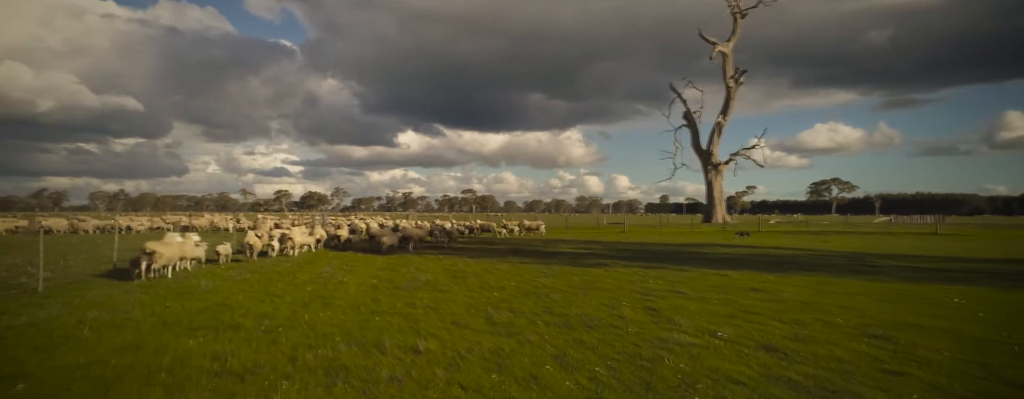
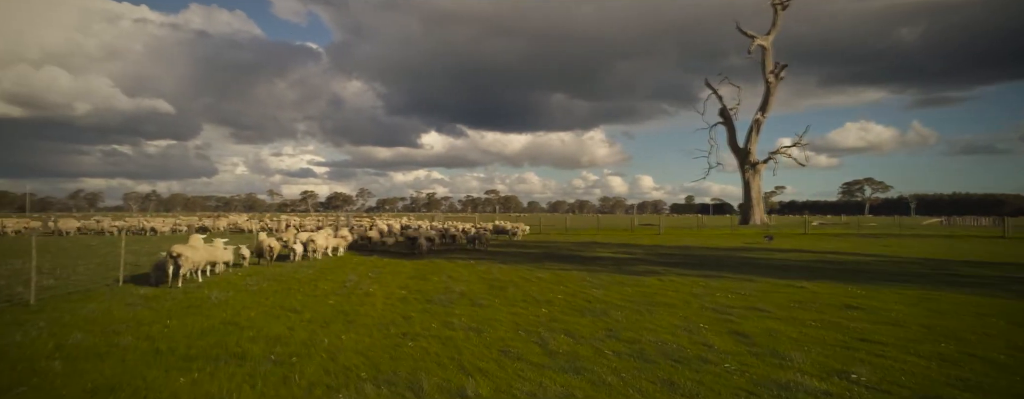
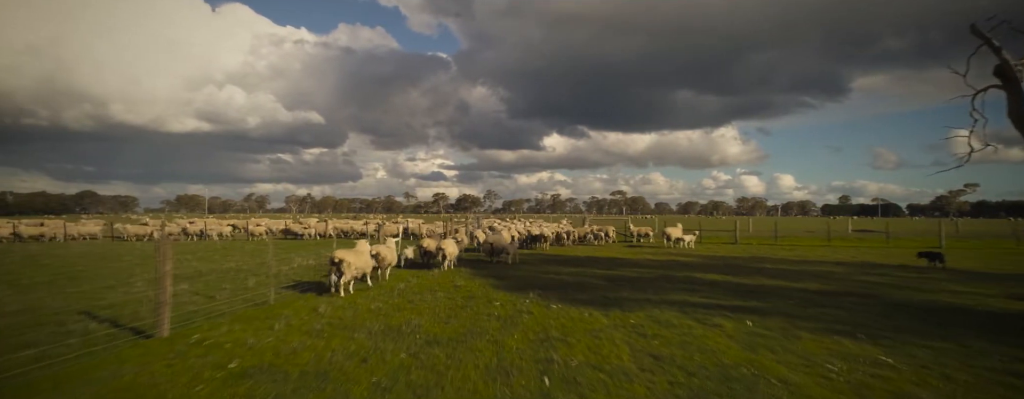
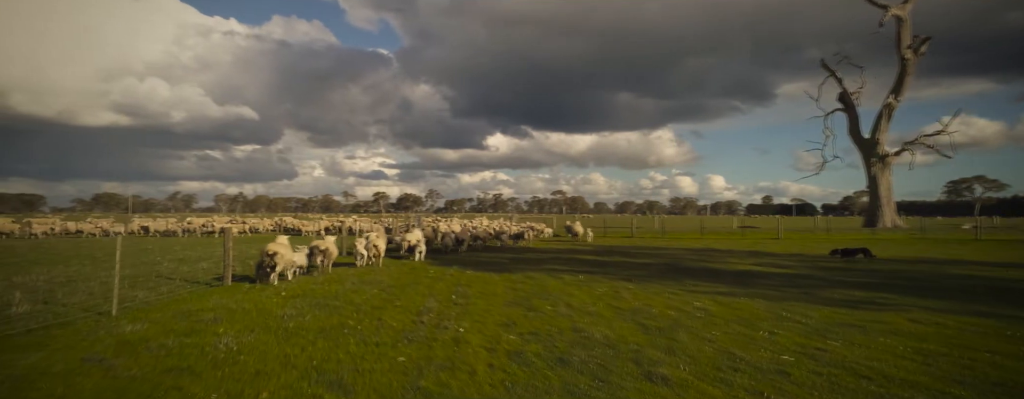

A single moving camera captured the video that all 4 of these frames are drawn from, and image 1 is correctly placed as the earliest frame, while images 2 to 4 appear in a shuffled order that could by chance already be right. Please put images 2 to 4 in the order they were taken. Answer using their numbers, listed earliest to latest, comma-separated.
2, 4, 3
